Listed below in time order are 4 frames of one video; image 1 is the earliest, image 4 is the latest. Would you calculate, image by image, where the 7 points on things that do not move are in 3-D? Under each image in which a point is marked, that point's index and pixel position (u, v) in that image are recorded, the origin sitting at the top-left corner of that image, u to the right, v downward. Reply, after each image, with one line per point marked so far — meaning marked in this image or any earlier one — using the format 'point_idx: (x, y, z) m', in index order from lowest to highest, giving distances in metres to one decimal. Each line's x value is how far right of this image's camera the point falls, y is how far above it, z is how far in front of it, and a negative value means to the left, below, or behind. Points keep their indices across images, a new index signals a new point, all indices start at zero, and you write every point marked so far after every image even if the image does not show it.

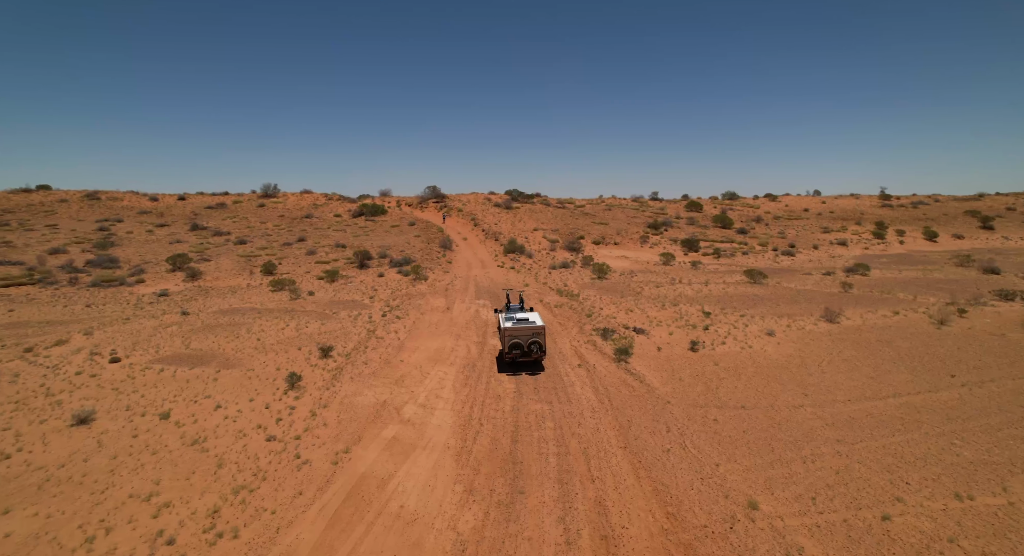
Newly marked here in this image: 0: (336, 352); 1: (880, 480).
0: (-6.7, -2.8, +18.6) m
1: (+8.4, -4.6, +11.1) m
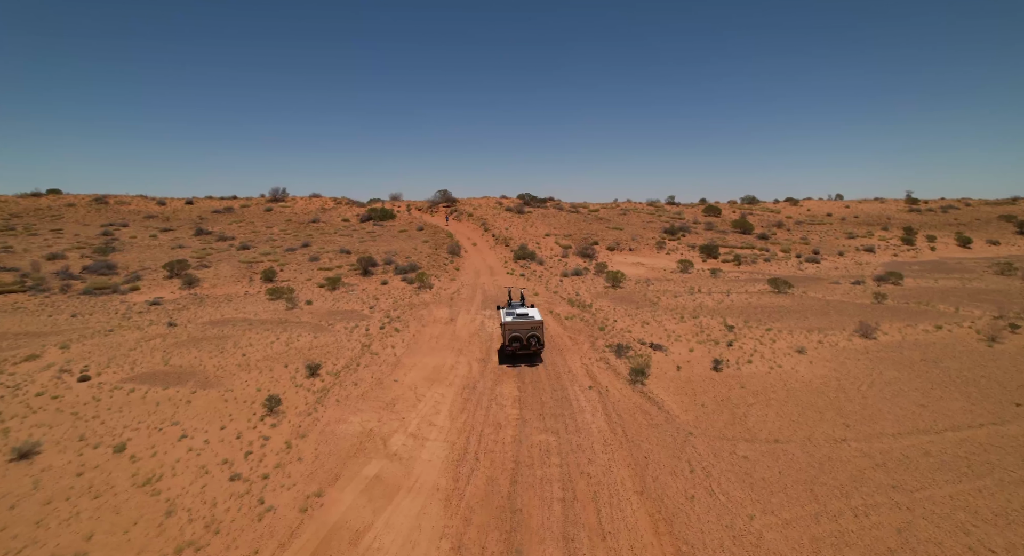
0: (-6.5, -3.2, +17.1) m
1: (+8.3, -5.0, +9.3) m
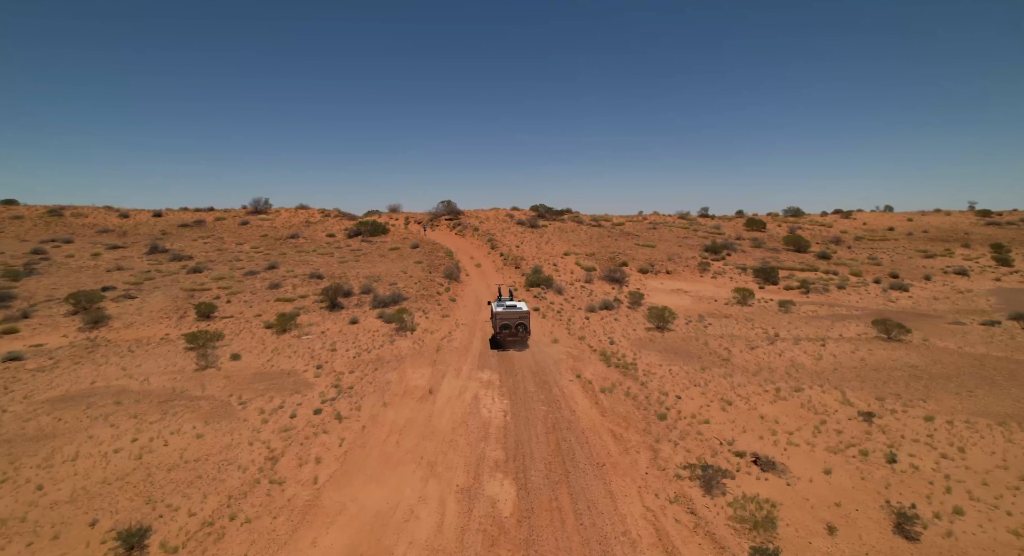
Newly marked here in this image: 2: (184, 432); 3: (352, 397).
0: (-6.5, -4.7, +9.0) m
1: (+8.2, -6.4, +0.7) m
2: (-8.7, -4.1, +13.0) m
3: (-5.1, -3.8, +15.9) m
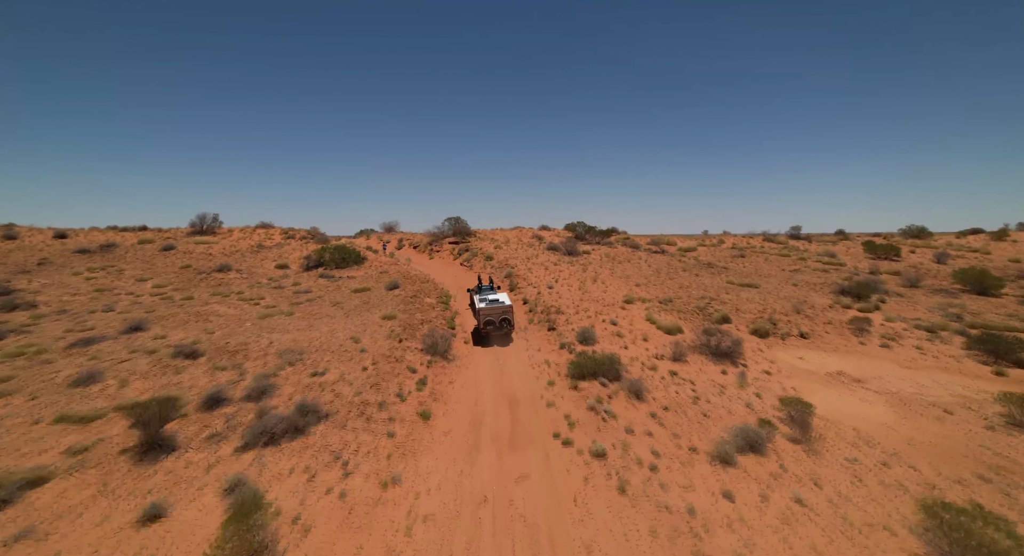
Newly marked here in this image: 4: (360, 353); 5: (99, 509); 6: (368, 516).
0: (-6.6, -6.8, -6.4) m
1: (+7.6, -8.2, -15.6) m
2: (-8.6, -6.3, -2.3) m
3: (-4.9, -6.2, +0.4) m
4: (-5.8, -2.9, +18.8) m
5: (-8.9, -4.7, +10.4) m
6: (-3.1, -4.9, +10.0) m
